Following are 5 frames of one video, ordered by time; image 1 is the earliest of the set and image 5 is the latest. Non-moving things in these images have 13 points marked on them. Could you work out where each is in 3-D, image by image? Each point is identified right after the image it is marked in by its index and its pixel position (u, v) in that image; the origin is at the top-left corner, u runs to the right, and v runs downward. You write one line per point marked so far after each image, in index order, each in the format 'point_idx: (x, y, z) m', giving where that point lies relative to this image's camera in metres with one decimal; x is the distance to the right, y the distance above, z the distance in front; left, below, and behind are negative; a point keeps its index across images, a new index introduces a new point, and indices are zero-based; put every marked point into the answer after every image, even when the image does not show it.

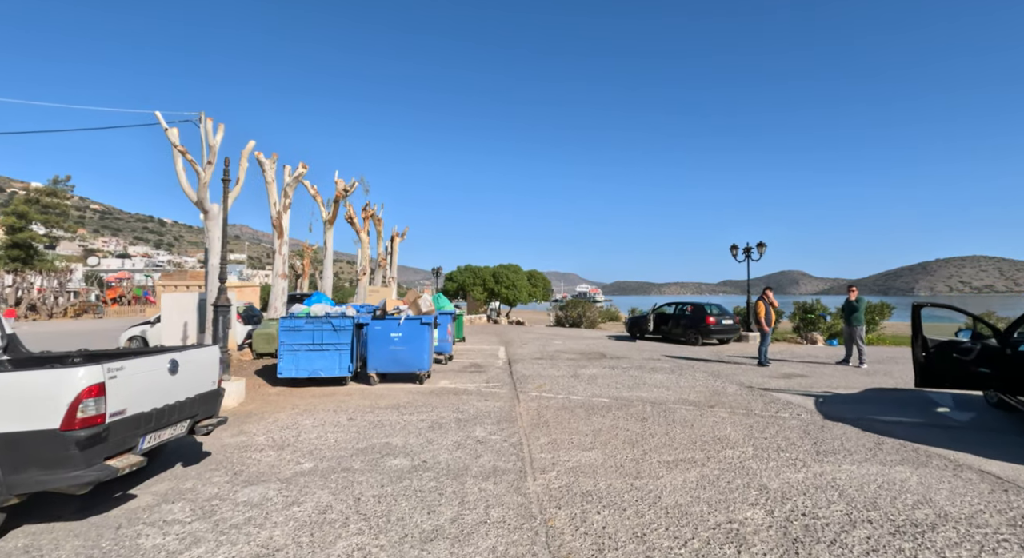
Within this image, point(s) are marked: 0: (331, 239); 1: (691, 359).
0: (-5.9, +1.3, +16.7) m
1: (+4.5, -2.0, +13.0) m
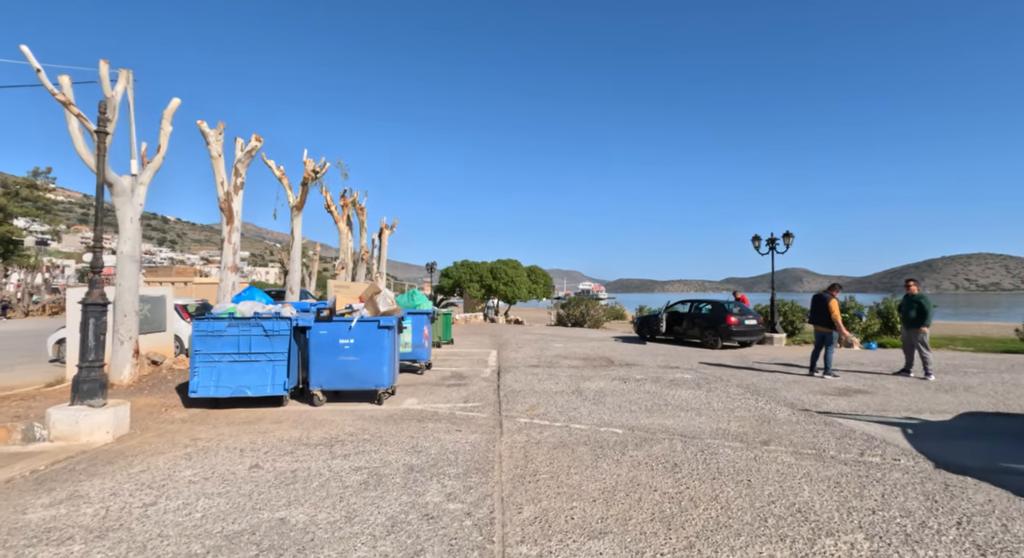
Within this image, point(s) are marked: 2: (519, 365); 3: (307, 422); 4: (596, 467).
0: (-6.1, +1.5, +14.7) m
1: (+4.3, -1.9, +10.9) m
2: (+0.1, -1.9, +11.2) m
3: (-2.5, -1.7, +6.3) m
4: (+0.8, -1.7, +4.7) m
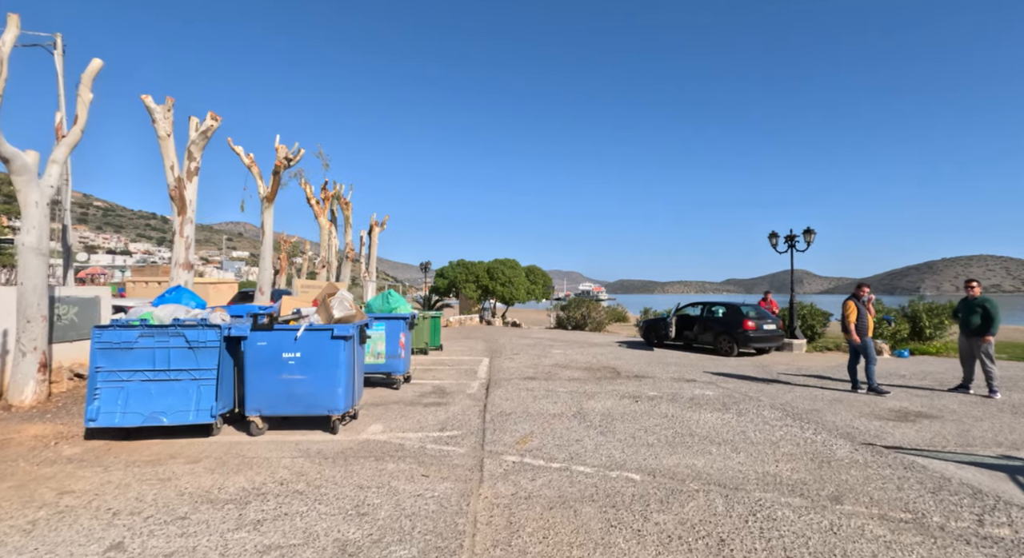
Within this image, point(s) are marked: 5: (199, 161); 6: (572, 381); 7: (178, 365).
0: (-6.2, +1.5, +13.3) m
1: (+4.2, -1.9, +9.5) m
2: (0.0, -1.9, +9.8) m
3: (-2.6, -1.7, +4.9) m
4: (+0.6, -1.7, +3.3) m
5: (-6.1, +2.3, +10.1) m
6: (+1.1, -1.9, +9.5) m
7: (-3.5, -0.9, +5.5) m
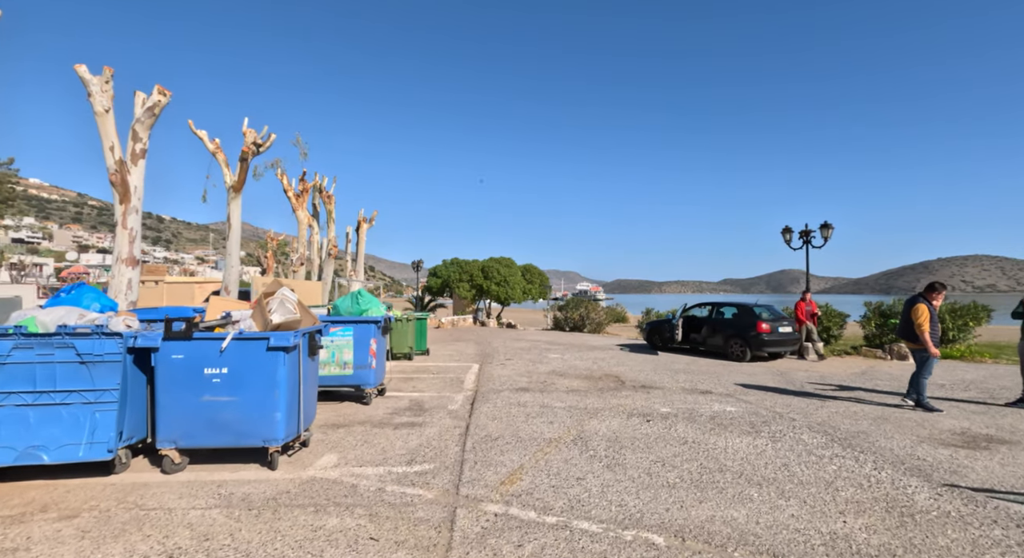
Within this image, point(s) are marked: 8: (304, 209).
0: (-6.4, +1.5, +12.0) m
1: (+4.0, -1.8, +8.3) m
2: (-0.2, -1.8, +8.6) m
3: (-2.8, -1.7, +3.7) m
4: (+0.5, -1.7, +2.1) m
5: (-6.2, +2.3, +8.8) m
6: (+1.0, -1.8, +8.3) m
7: (-3.7, -0.9, +4.3) m
8: (-6.6, +2.2, +16.4) m
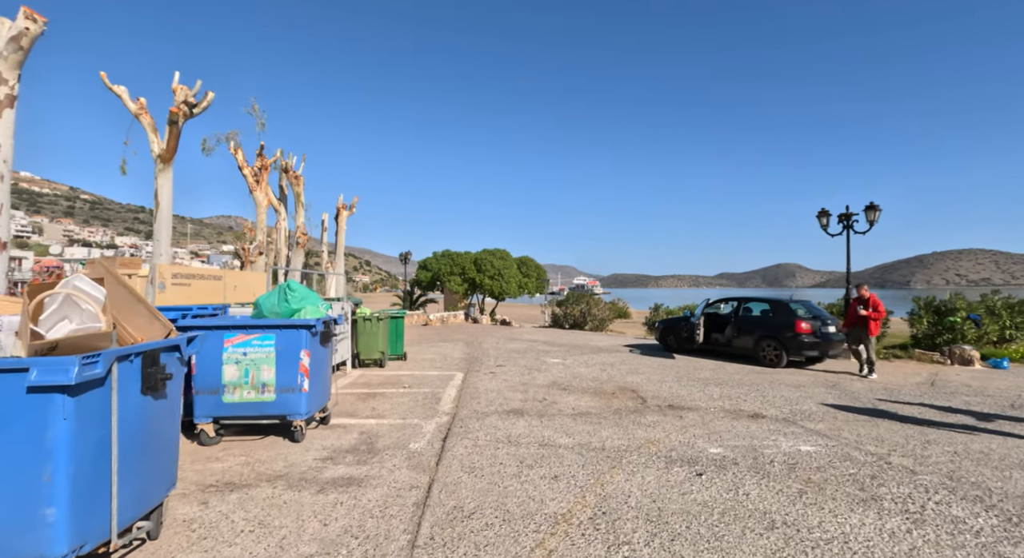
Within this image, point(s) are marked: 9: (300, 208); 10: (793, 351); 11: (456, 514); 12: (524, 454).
0: (-6.5, +1.7, +9.8) m
1: (+3.9, -1.7, +6.2) m
2: (-0.3, -1.7, +6.5) m
3: (-2.9, -1.6, +1.5) m
4: (+0.4, -1.6, 0.0) m
5: (-6.4, +2.5, +6.6) m
6: (+0.8, -1.7, +6.2) m
7: (-3.8, -0.8, +2.1) m
8: (-6.8, +2.5, +14.2) m
9: (-6.5, +2.2, +15.9) m
10: (+5.9, -1.5, +10.8) m
11: (-0.4, -1.7, +3.6) m
12: (+0.1, -1.6, +4.8) m
